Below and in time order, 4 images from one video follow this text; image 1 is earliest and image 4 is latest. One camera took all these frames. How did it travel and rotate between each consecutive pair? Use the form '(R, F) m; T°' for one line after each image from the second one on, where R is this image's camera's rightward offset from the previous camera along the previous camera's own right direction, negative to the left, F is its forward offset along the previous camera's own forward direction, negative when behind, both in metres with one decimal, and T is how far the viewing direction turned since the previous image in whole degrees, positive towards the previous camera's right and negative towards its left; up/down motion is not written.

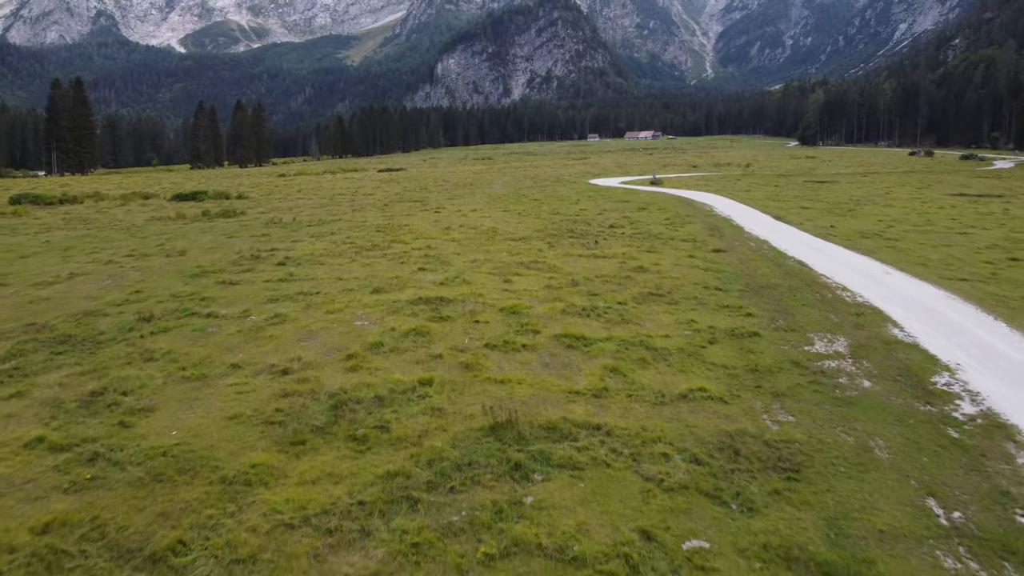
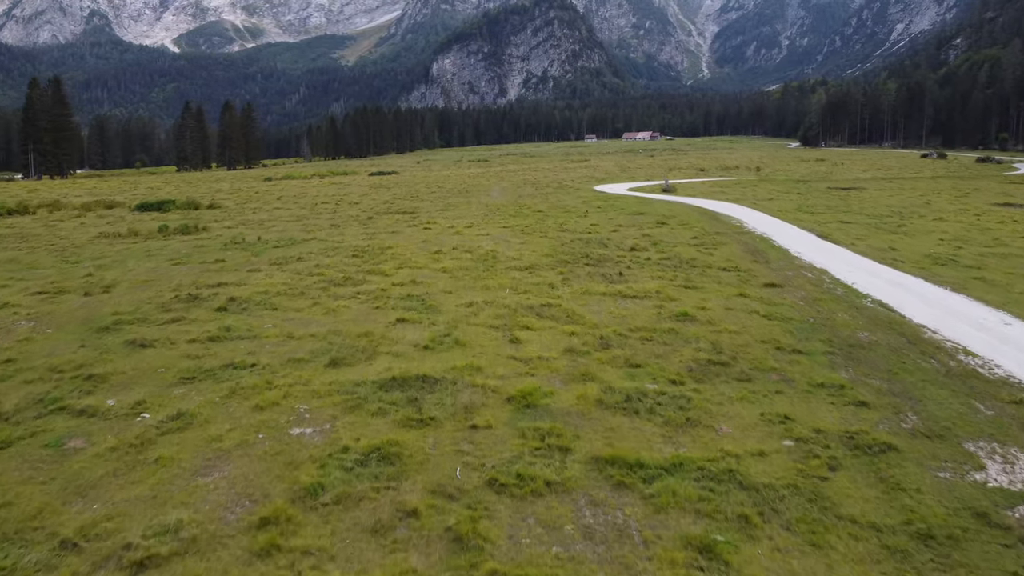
(-0.3, +4.2) m; 0°
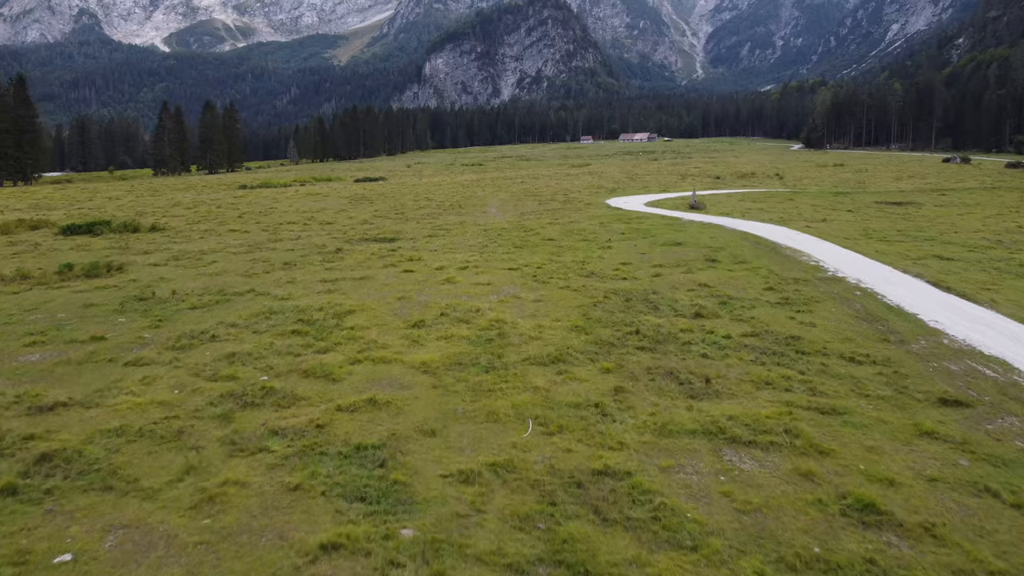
(-0.5, +6.8) m; +1°
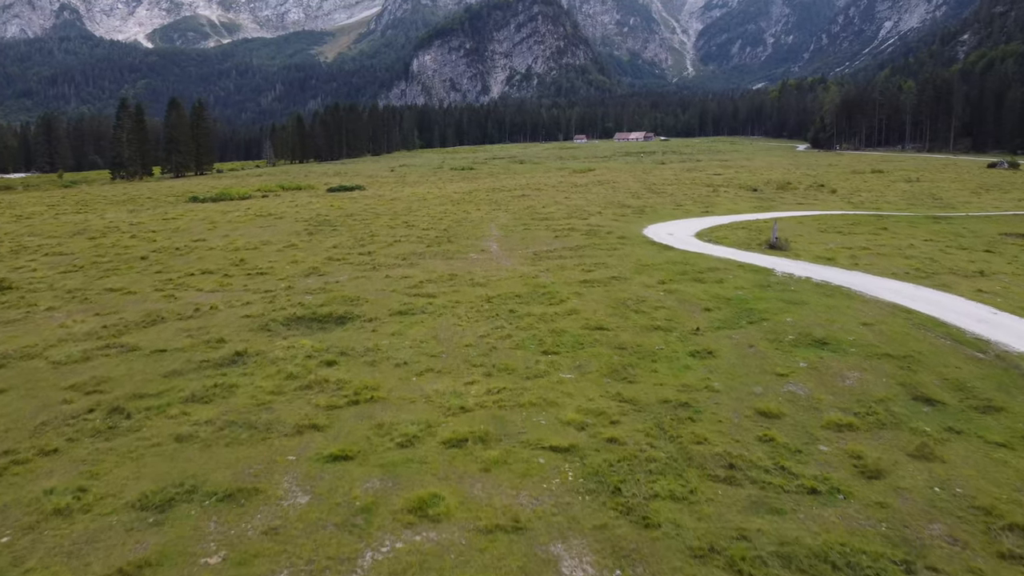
(-1.0, +11.3) m; +1°
